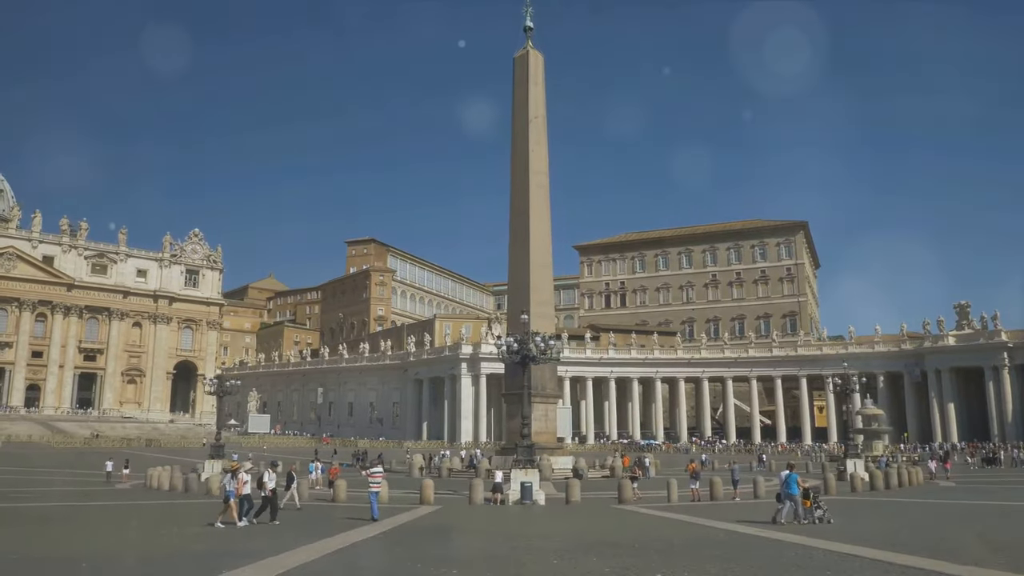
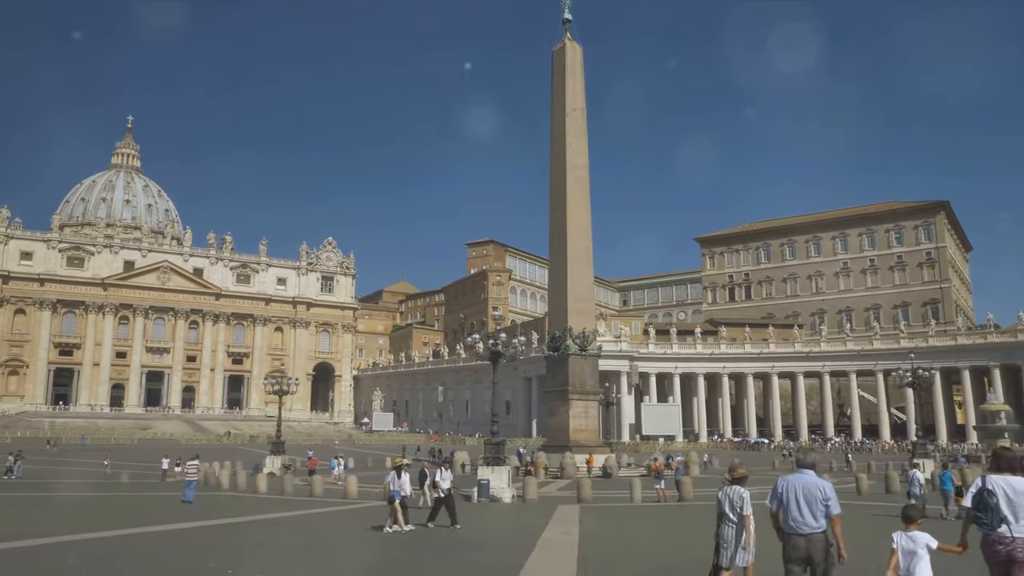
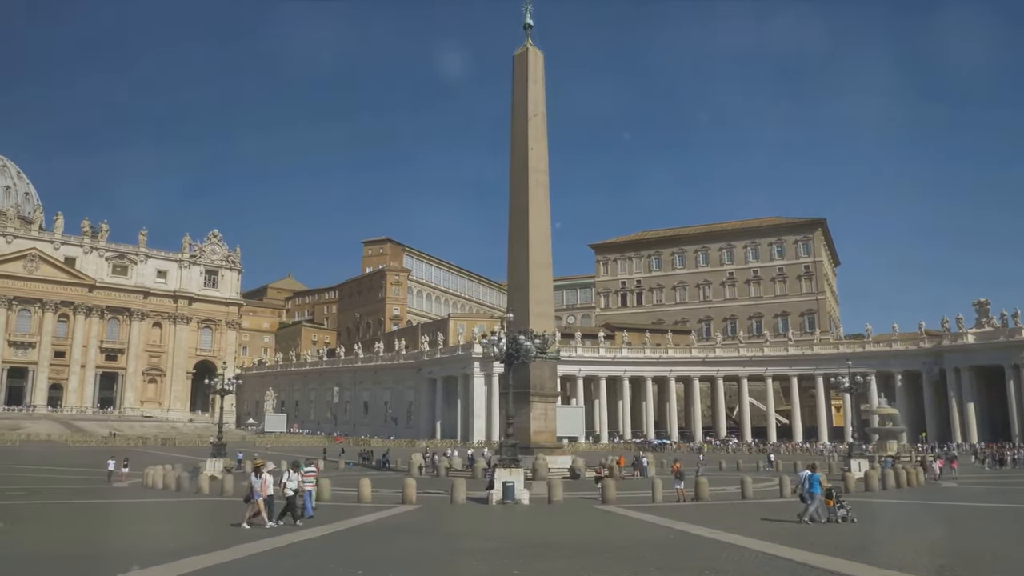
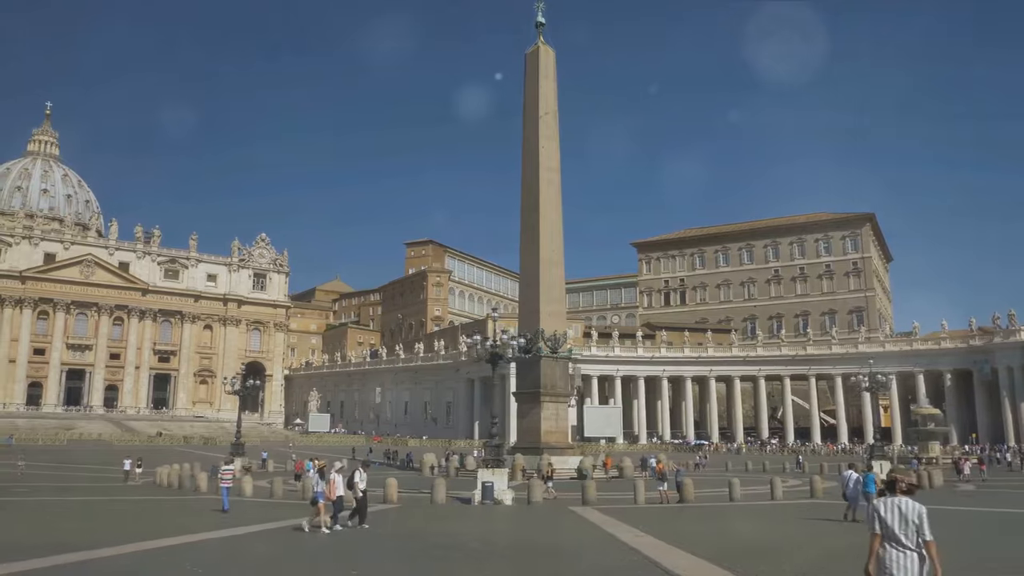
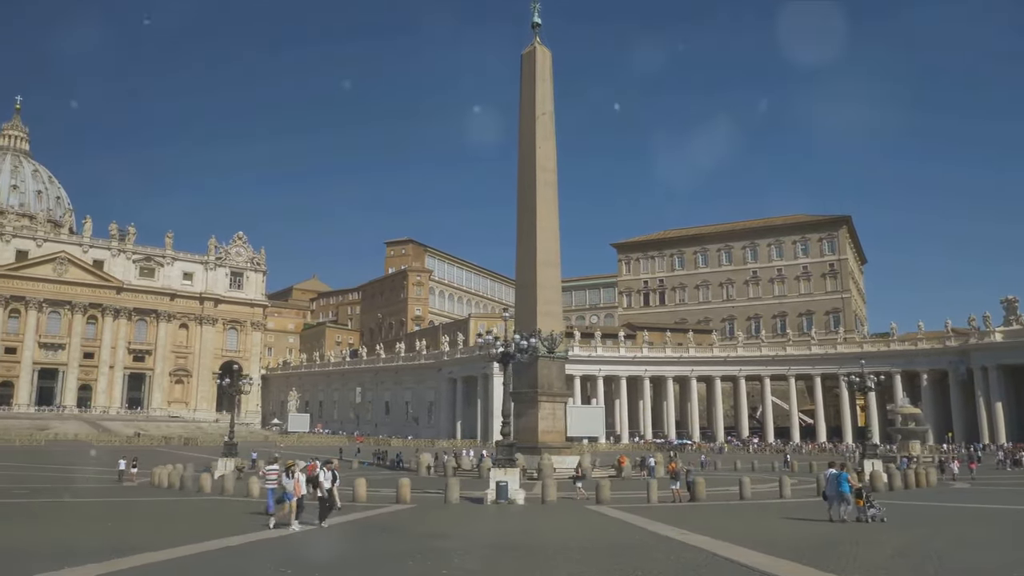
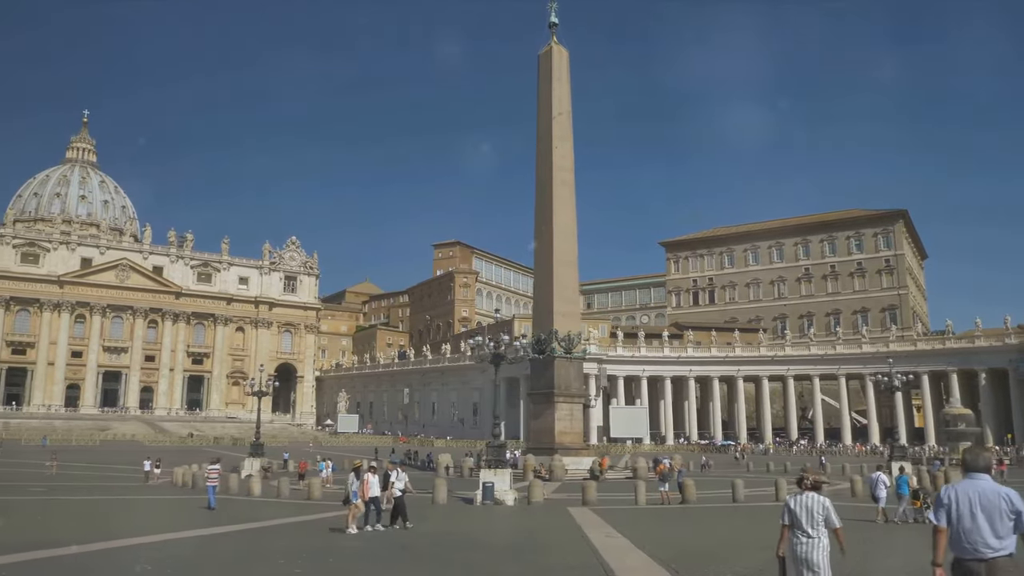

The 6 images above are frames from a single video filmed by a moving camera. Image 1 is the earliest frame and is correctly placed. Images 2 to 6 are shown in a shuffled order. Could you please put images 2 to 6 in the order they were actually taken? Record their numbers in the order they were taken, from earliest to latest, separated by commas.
3, 5, 4, 6, 2
